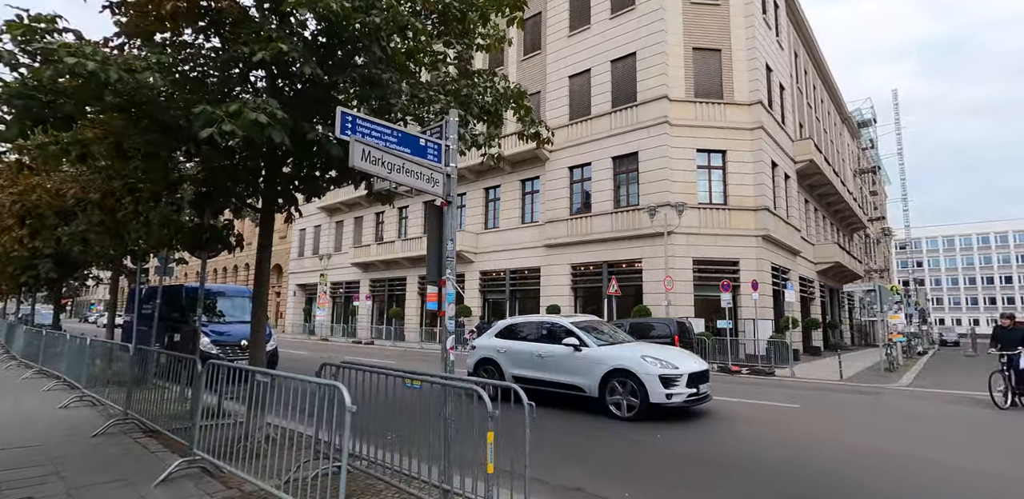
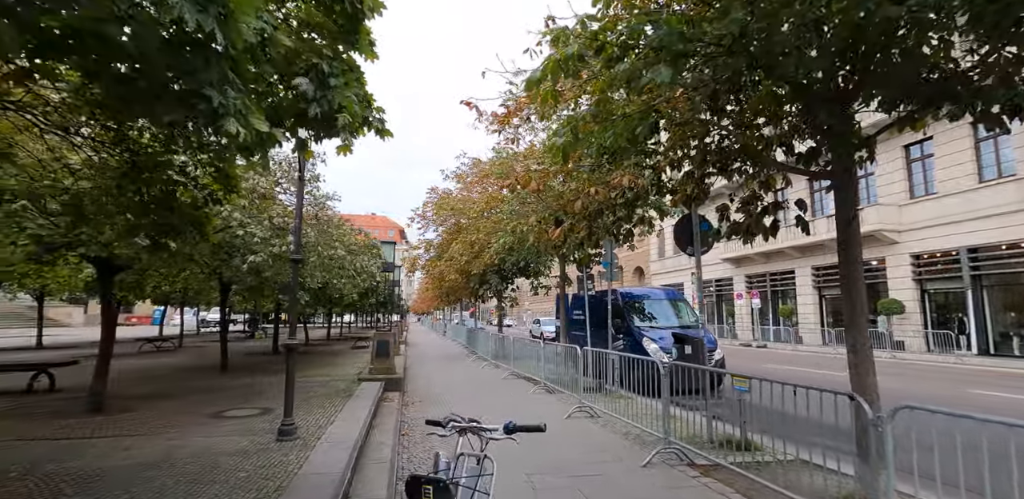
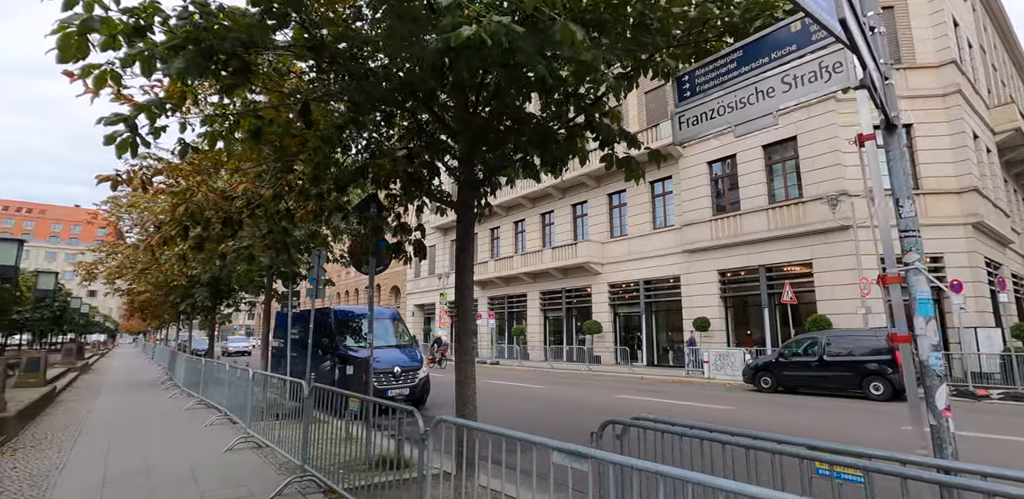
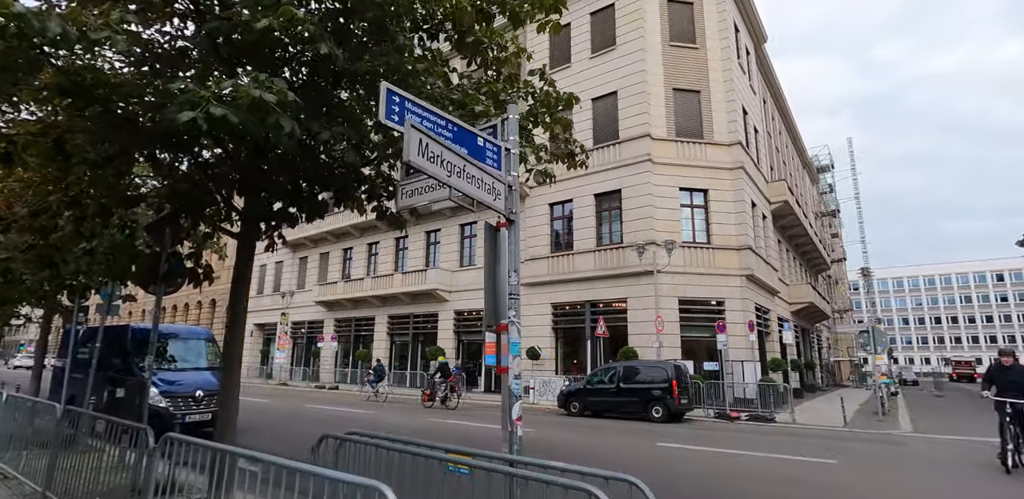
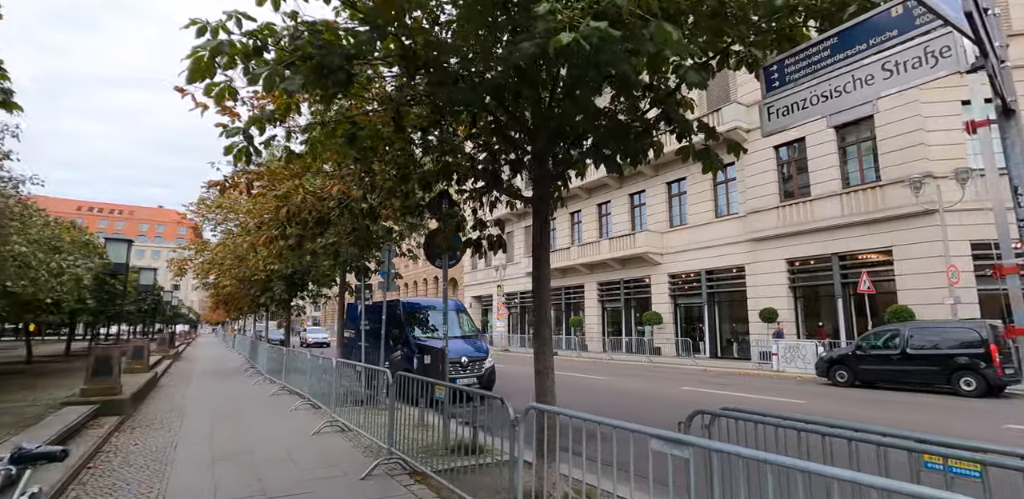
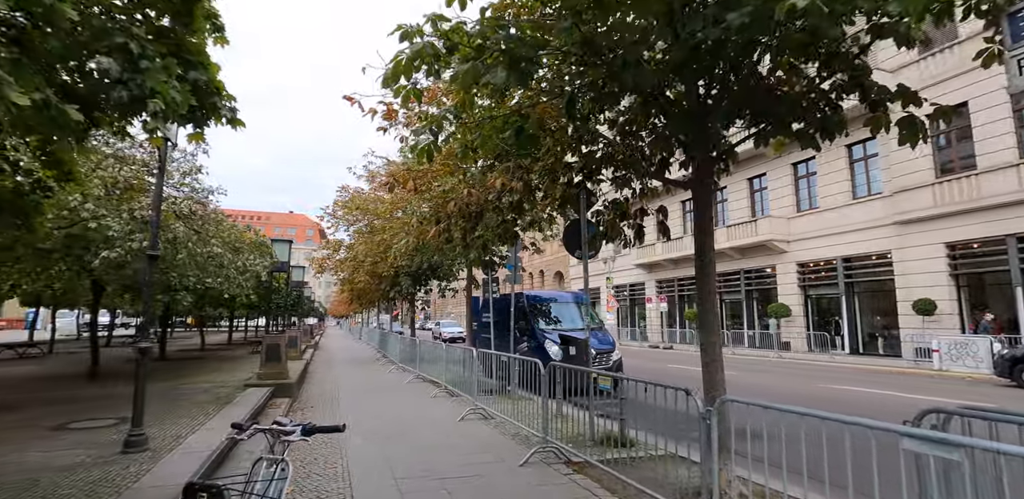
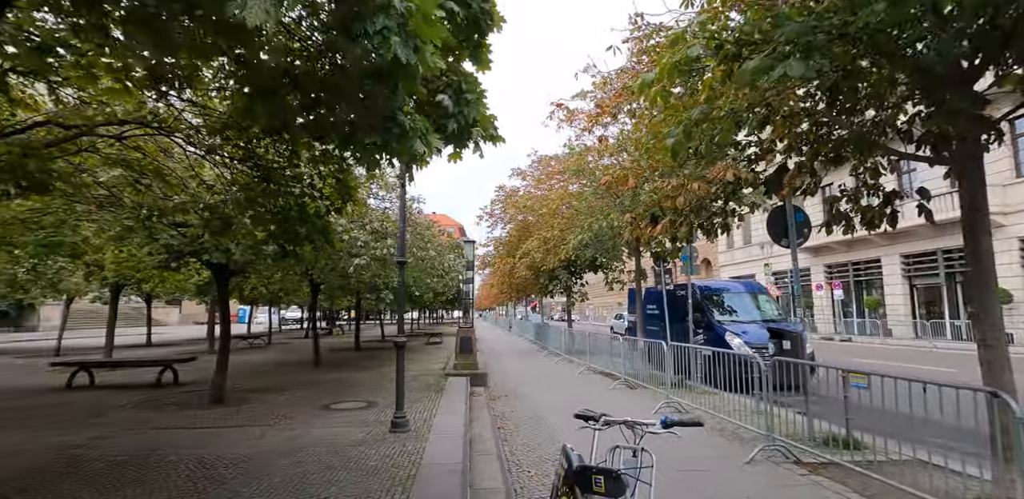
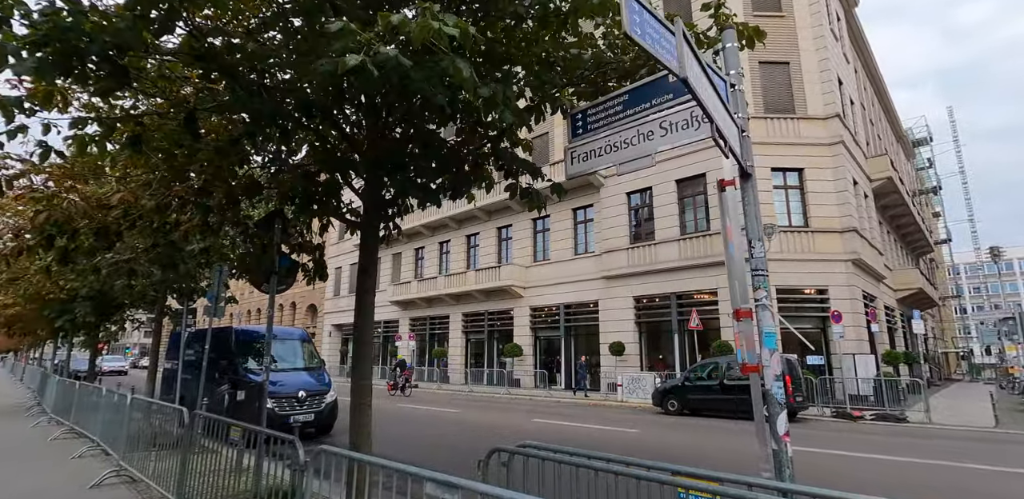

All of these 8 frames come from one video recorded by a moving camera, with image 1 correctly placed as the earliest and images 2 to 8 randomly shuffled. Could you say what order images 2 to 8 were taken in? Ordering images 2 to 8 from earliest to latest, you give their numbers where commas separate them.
4, 8, 3, 5, 6, 2, 7
